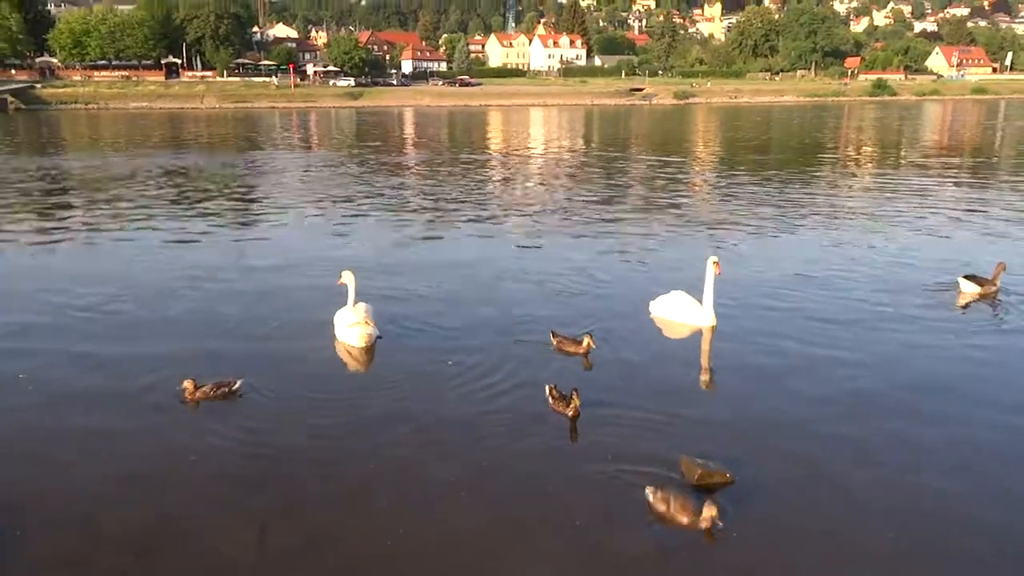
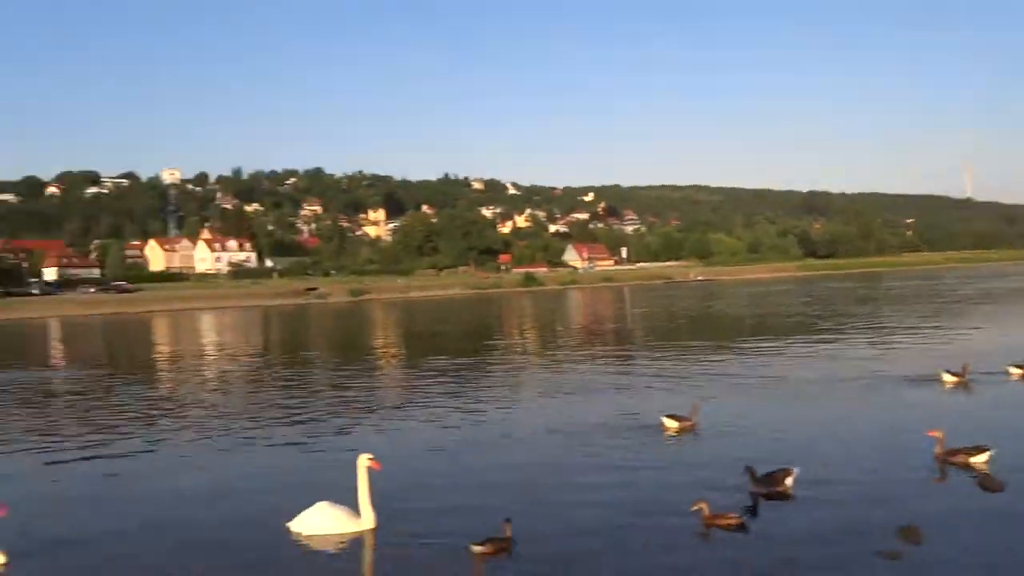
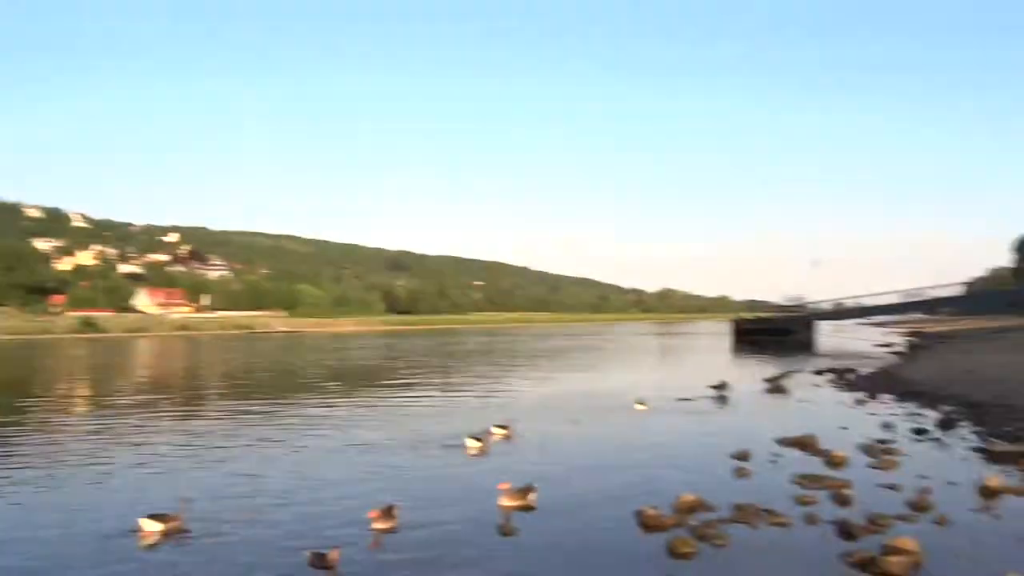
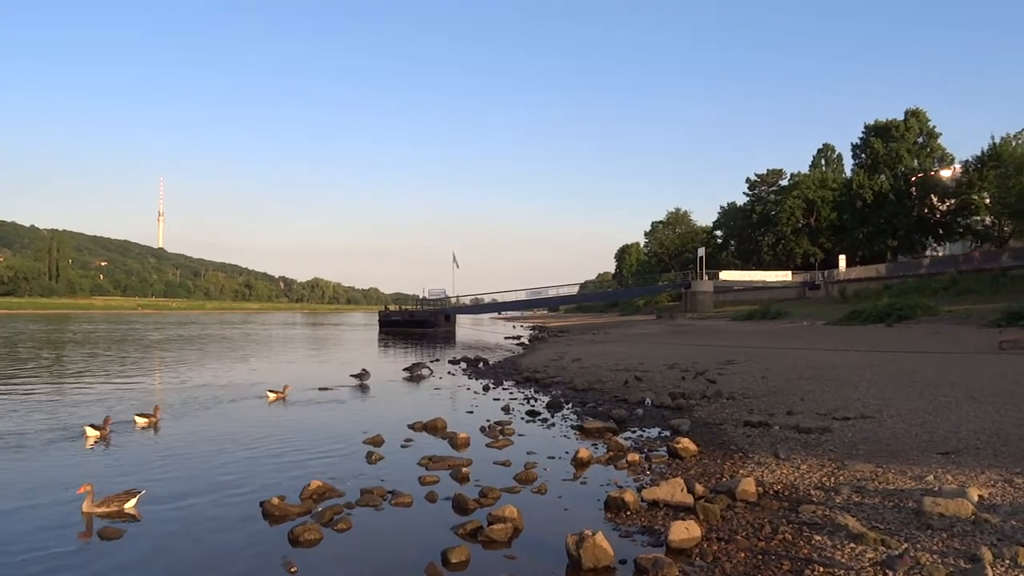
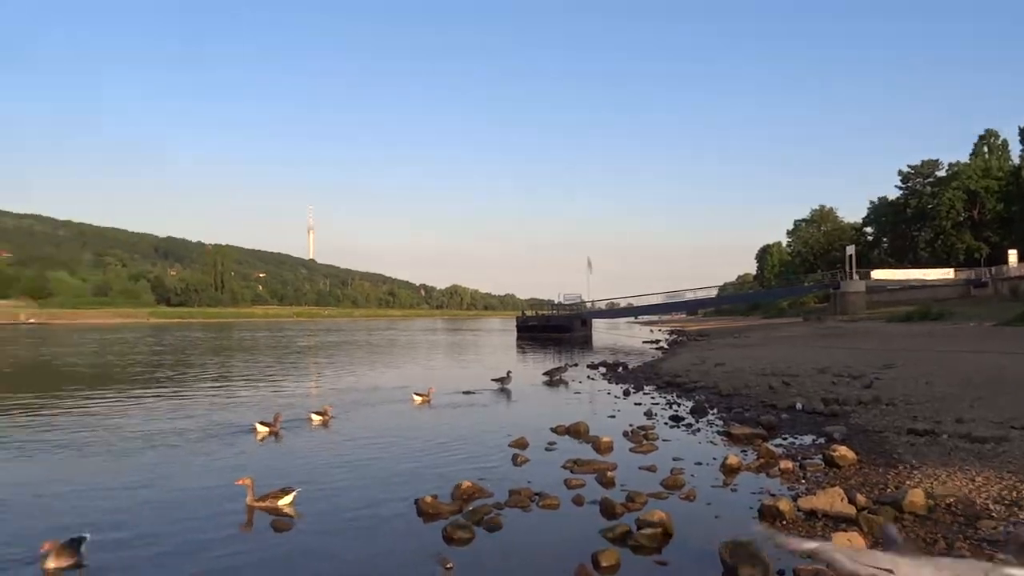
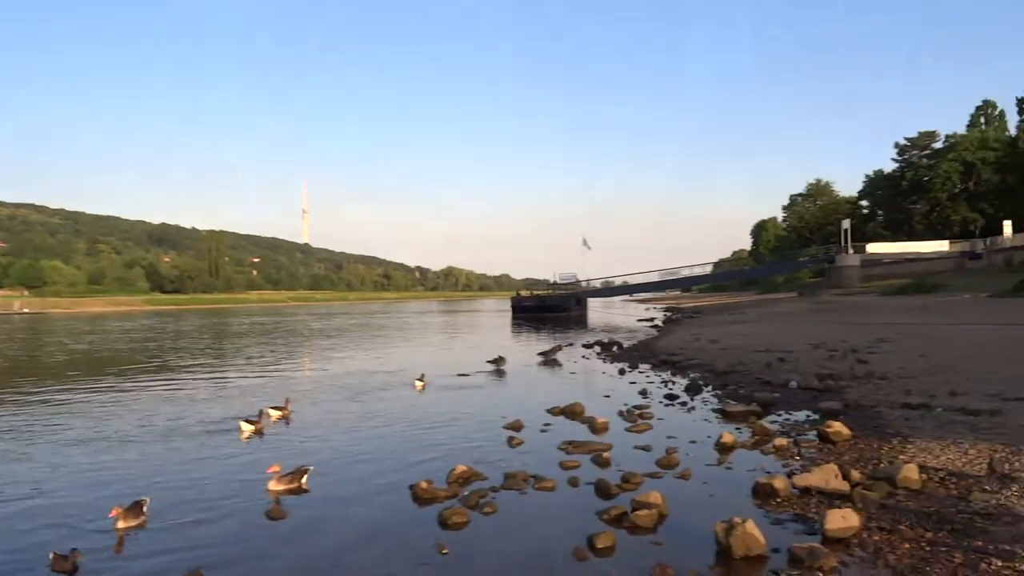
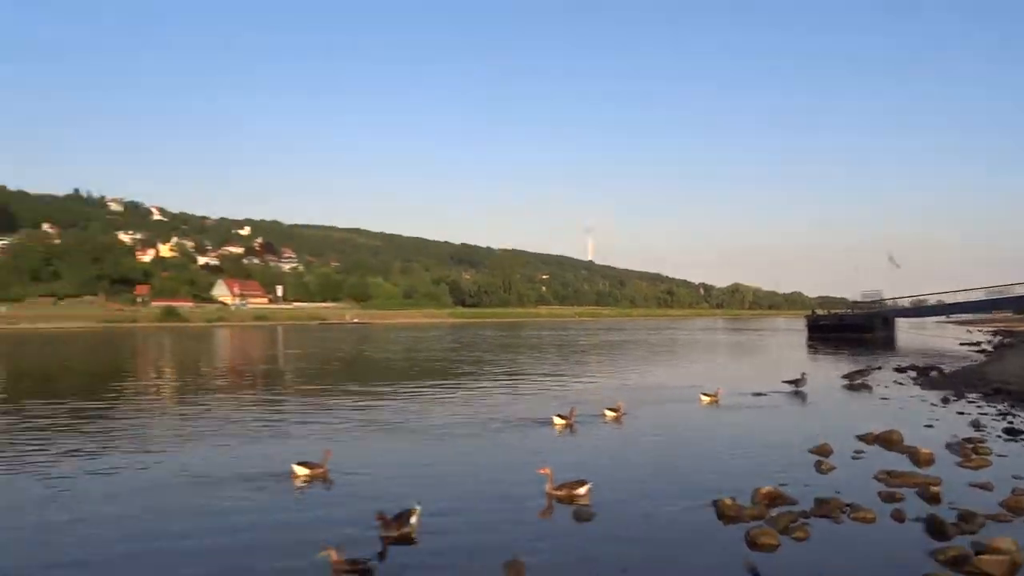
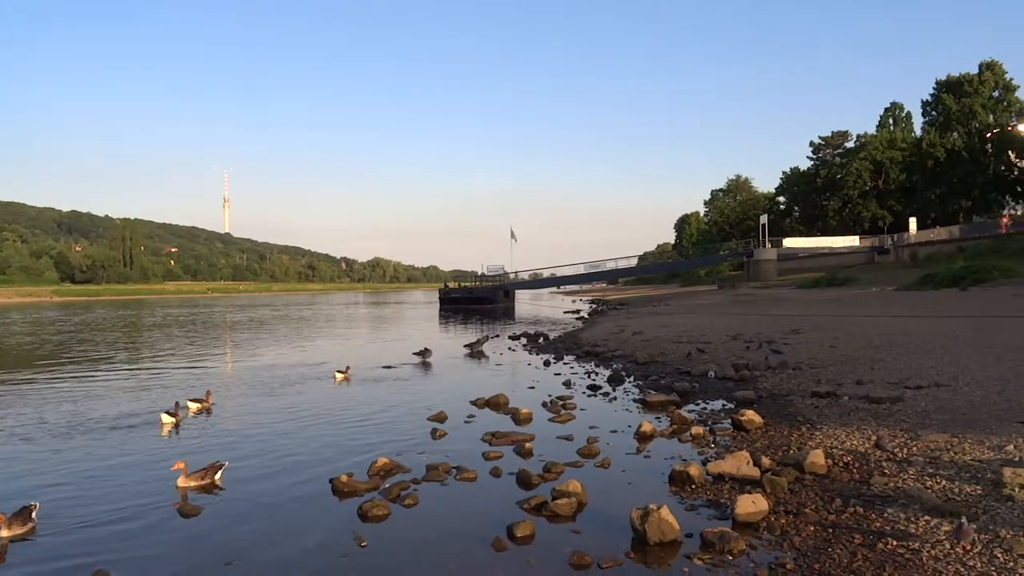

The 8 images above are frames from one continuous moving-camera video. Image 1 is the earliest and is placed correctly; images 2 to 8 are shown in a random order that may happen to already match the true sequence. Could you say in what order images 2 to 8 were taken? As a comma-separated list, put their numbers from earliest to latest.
3, 6, 8, 4, 5, 7, 2
